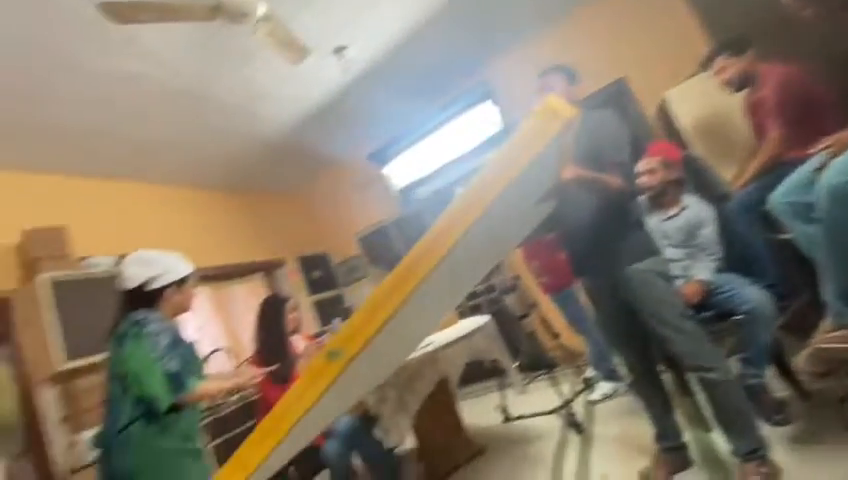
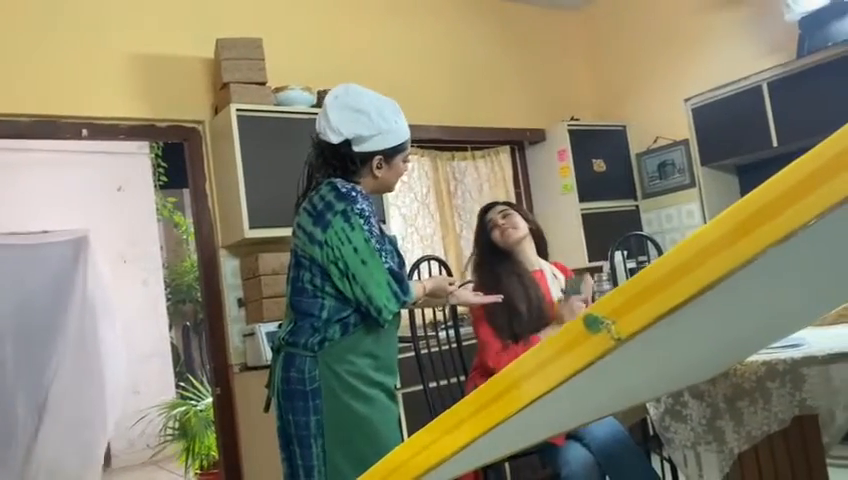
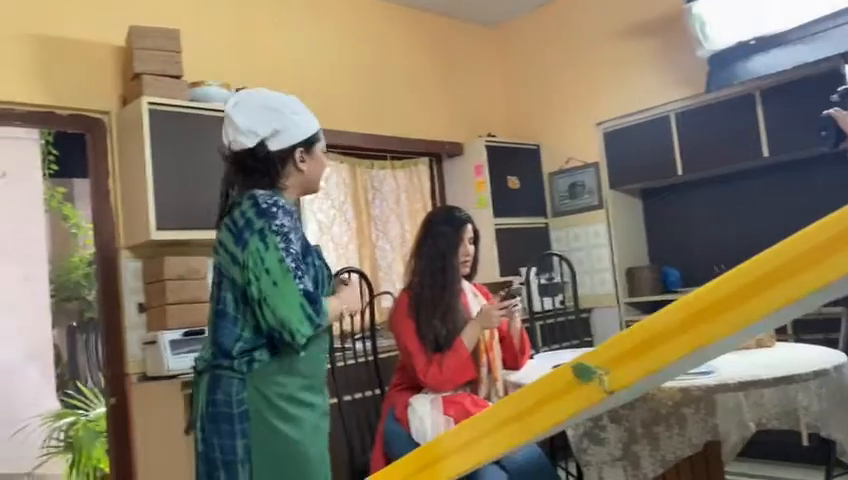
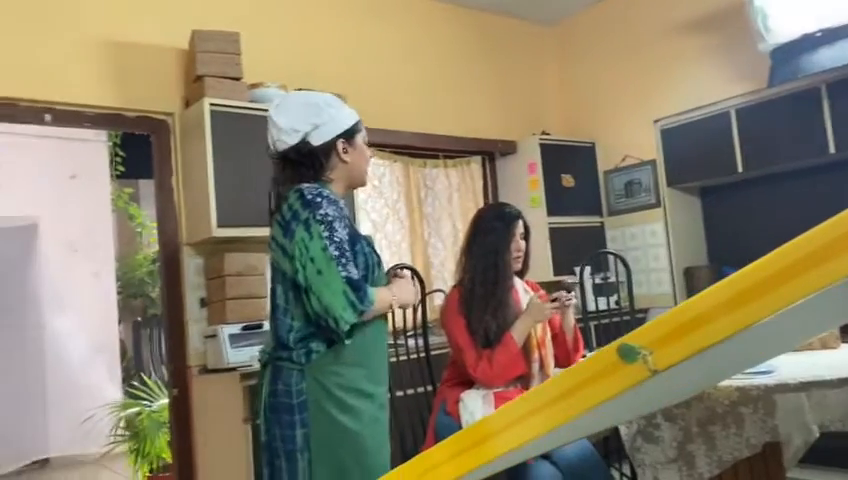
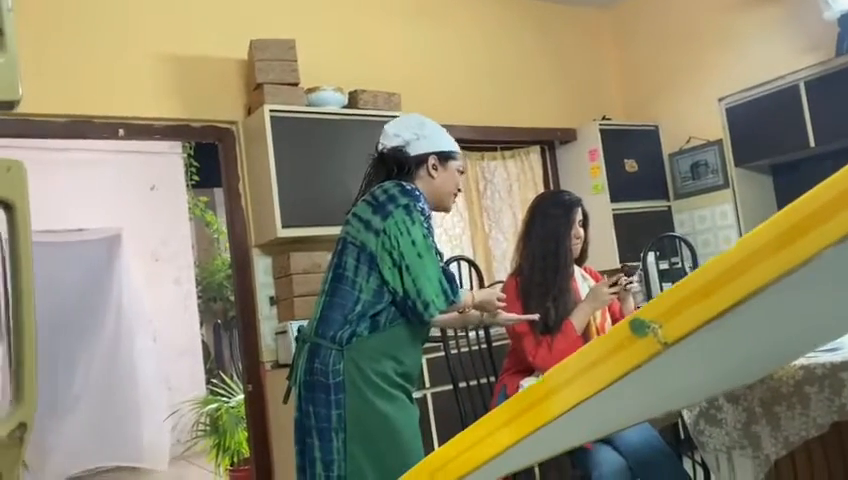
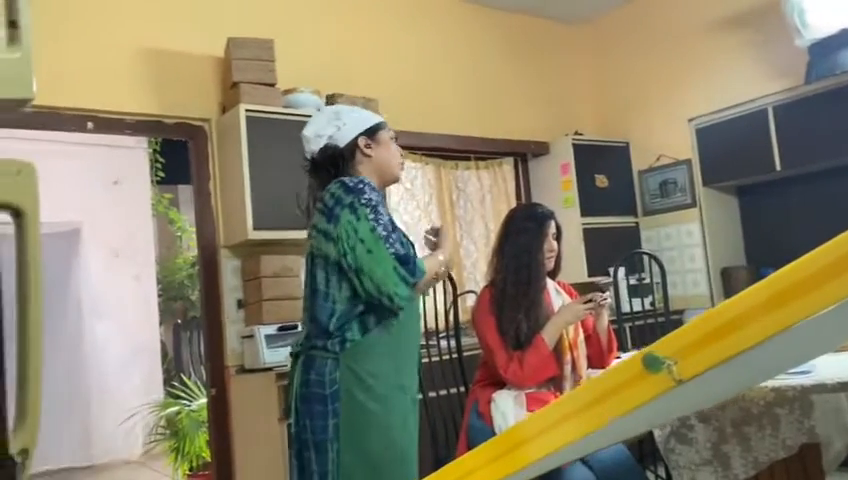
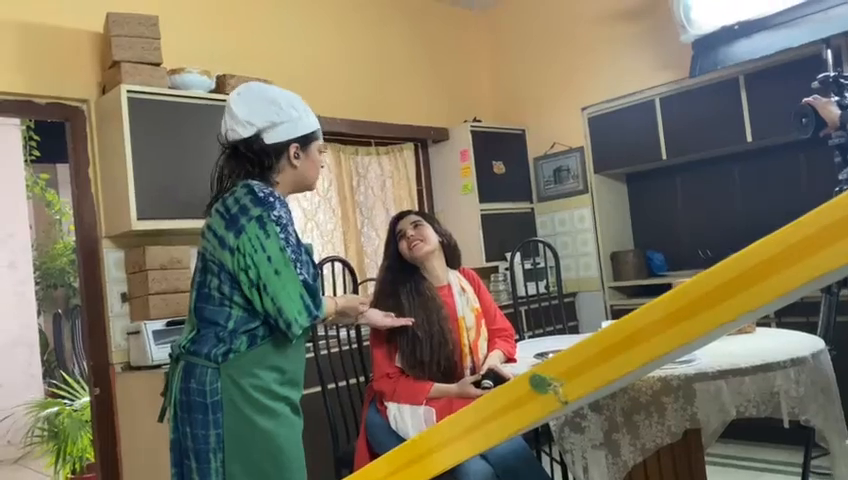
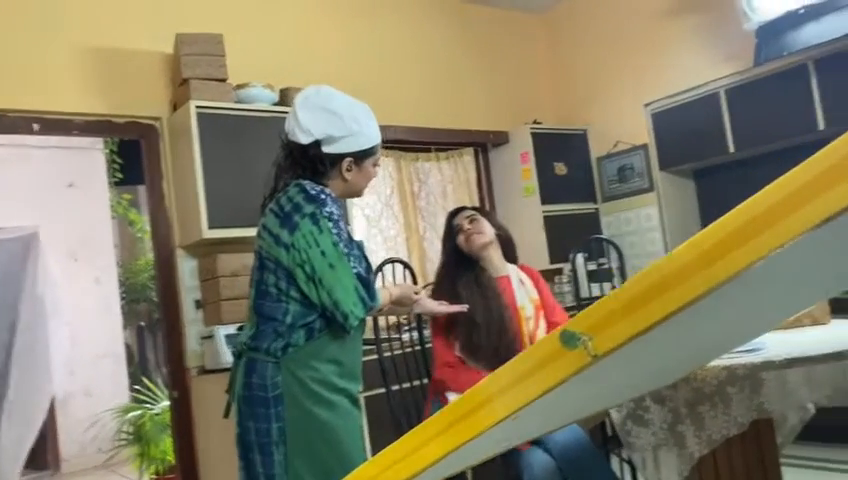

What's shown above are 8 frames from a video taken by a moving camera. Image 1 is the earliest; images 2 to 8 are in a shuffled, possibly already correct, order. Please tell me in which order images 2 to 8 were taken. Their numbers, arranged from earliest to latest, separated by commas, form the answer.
3, 4, 6, 5, 2, 8, 7
